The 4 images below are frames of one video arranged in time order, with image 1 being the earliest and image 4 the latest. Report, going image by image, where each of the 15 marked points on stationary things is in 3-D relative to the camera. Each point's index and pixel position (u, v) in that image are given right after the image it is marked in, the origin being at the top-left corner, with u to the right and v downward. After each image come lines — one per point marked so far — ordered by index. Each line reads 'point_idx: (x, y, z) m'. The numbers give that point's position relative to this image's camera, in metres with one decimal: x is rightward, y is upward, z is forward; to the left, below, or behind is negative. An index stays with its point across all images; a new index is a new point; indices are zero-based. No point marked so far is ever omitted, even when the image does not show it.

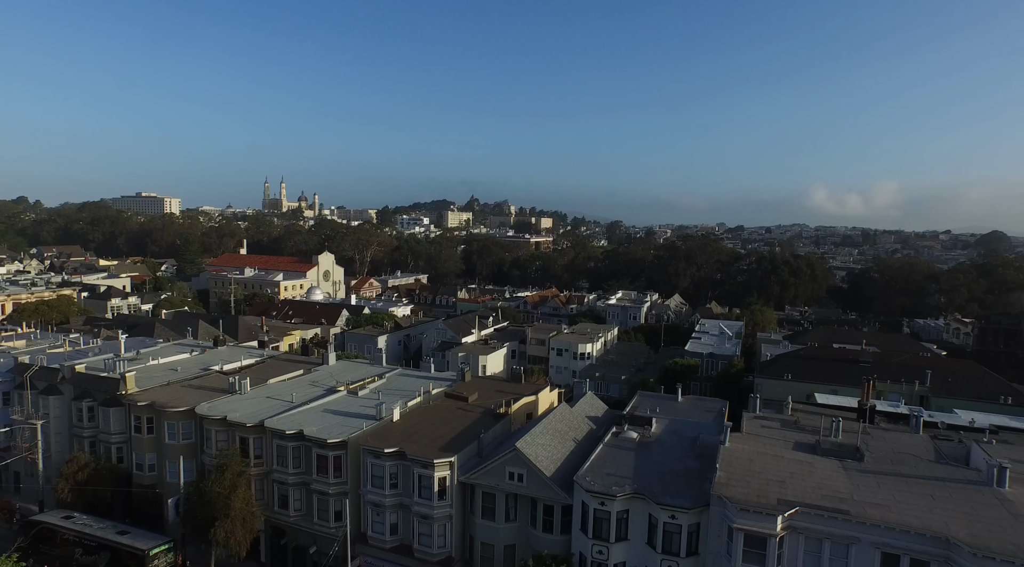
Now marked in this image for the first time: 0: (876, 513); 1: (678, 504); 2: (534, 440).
0: (+7.6, -4.8, +14.8) m
1: (+3.9, -5.2, +16.7) m
2: (+0.6, -4.4, +20.0) m
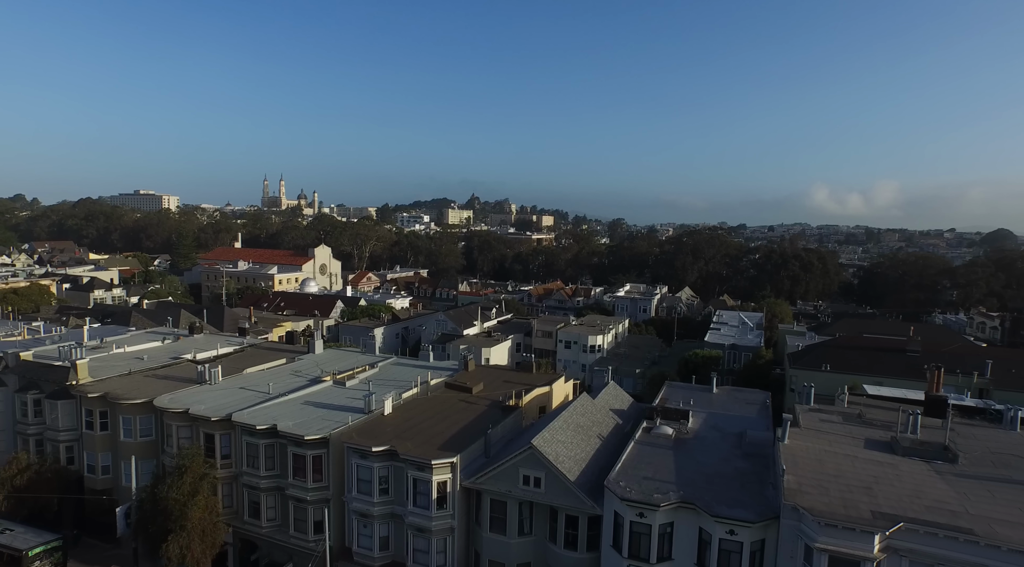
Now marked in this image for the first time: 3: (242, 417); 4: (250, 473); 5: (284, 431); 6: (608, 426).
0: (+7.9, -4.0, +11.4) m
1: (+4.2, -4.4, +13.3) m
2: (+0.9, -3.6, +16.6) m
3: (-7.2, -3.6, +18.8) m
4: (-6.9, -5.0, +18.9) m
5: (-5.8, -3.7, +18.1) m
6: (+2.6, -3.9, +19.4) m
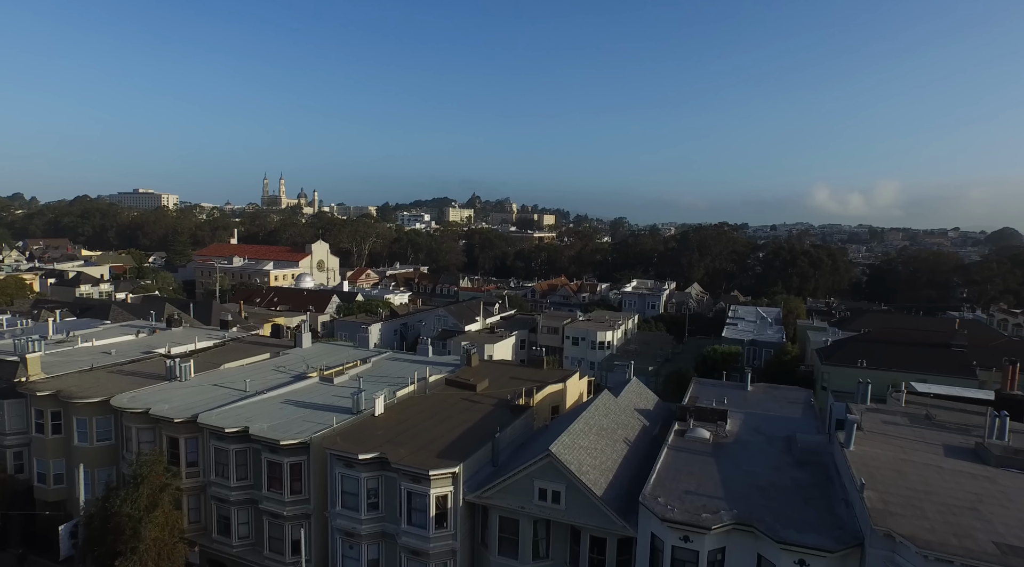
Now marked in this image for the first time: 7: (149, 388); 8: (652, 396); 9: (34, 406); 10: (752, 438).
0: (+8.2, -3.5, +8.8) m
1: (+4.5, -3.9, +10.7) m
2: (+1.2, -3.1, +14.0) m
3: (-6.9, -3.1, +16.2) m
4: (-6.7, -4.6, +16.2) m
5: (-5.5, -3.3, +15.5) m
6: (+2.9, -3.4, +16.7) m
7: (-9.7, -2.8, +18.9) m
8: (+3.9, -3.1, +19.8) m
9: (-12.5, -3.2, +18.6) m
10: (+5.6, -3.6, +16.5) m
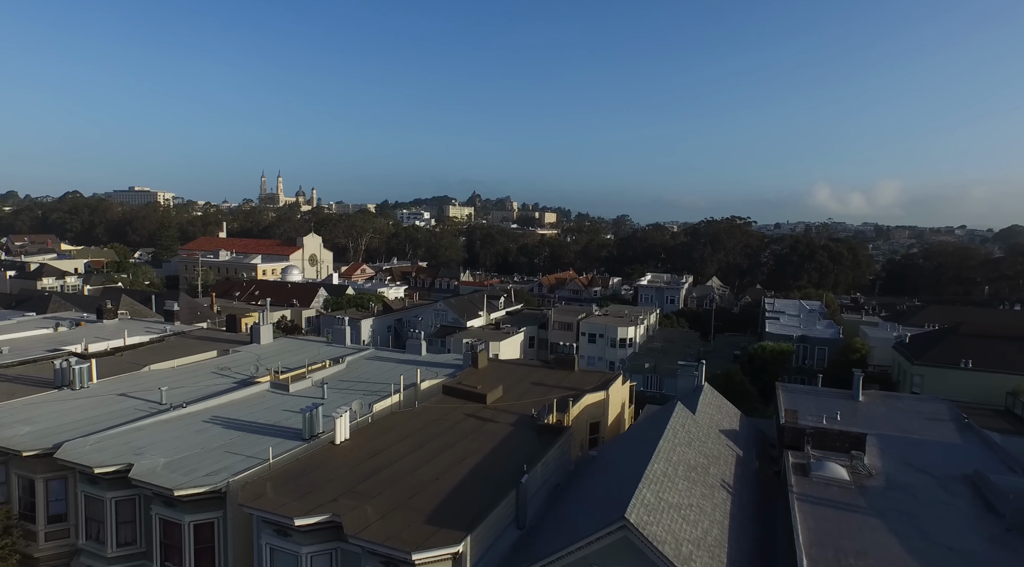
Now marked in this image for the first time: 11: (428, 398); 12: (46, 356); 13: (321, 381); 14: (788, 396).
0: (+8.6, -2.9, +3.0) m
1: (+5.0, -3.3, +5.0) m
2: (+1.7, -2.5, +8.2) m
3: (-6.4, -2.5, +10.5) m
4: (-6.2, -3.9, +10.5) m
5: (-5.0, -2.7, +9.7) m
6: (+3.4, -2.8, +11.0) m
7: (-9.2, -2.2, +13.2) m
8: (+4.4, -2.5, +14.0) m
9: (-12.0, -2.6, +12.9) m
10: (+6.0, -2.9, +10.7) m
11: (-1.7, -2.3, +14.3) m
12: (-11.4, -1.8, +17.5) m
13: (-4.3, -2.2, +15.9) m
14: (+6.0, -2.4, +15.4) m
